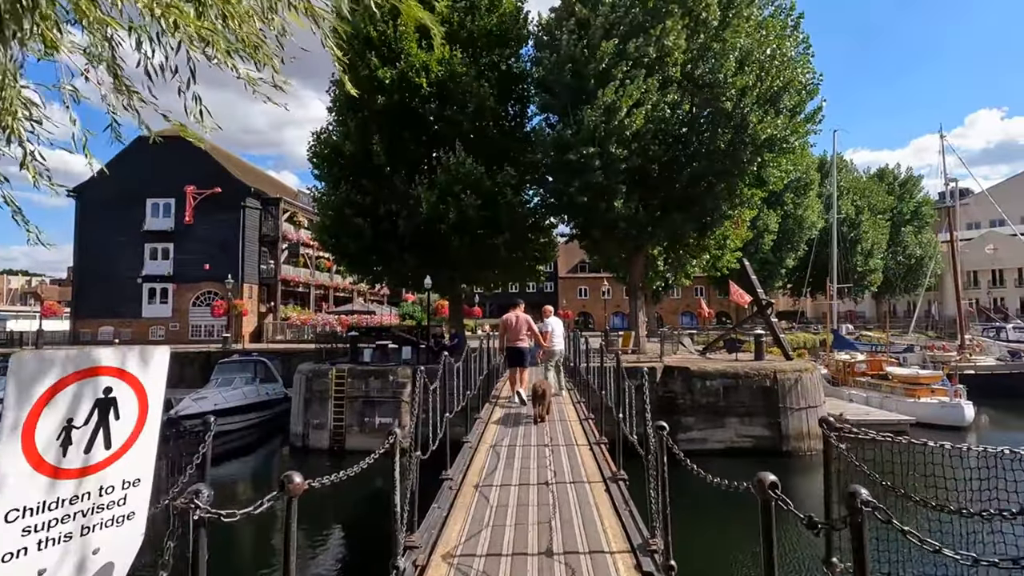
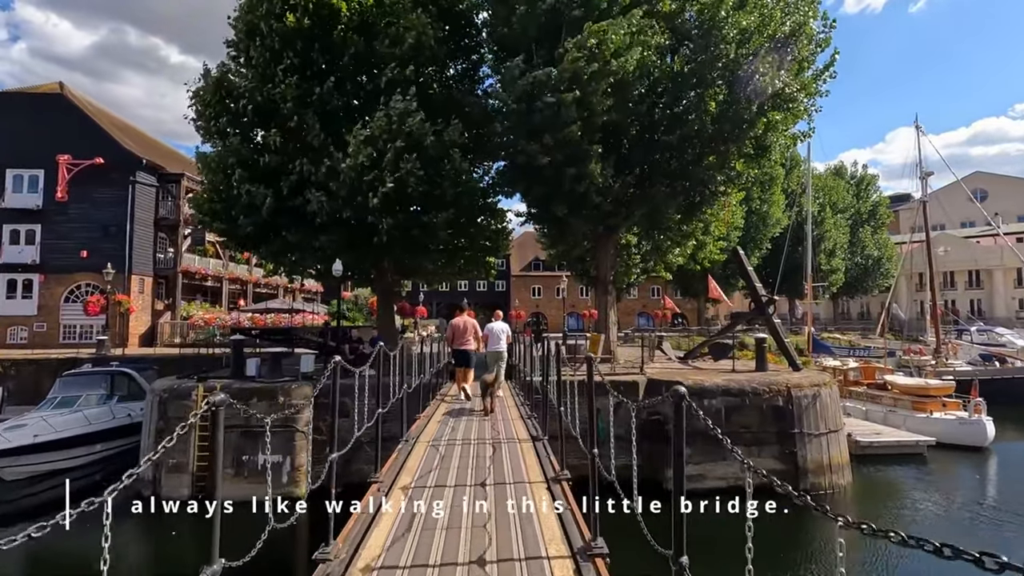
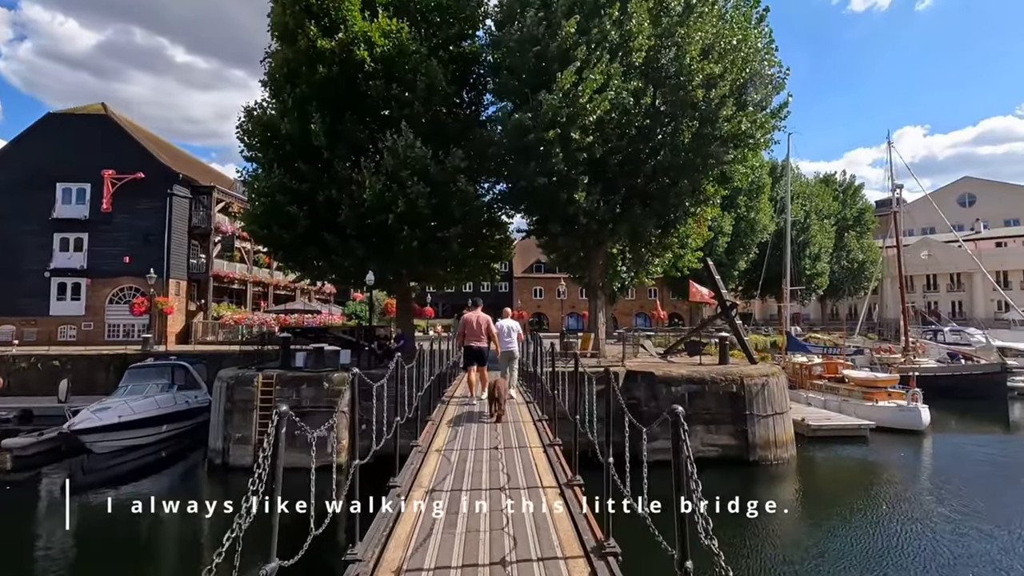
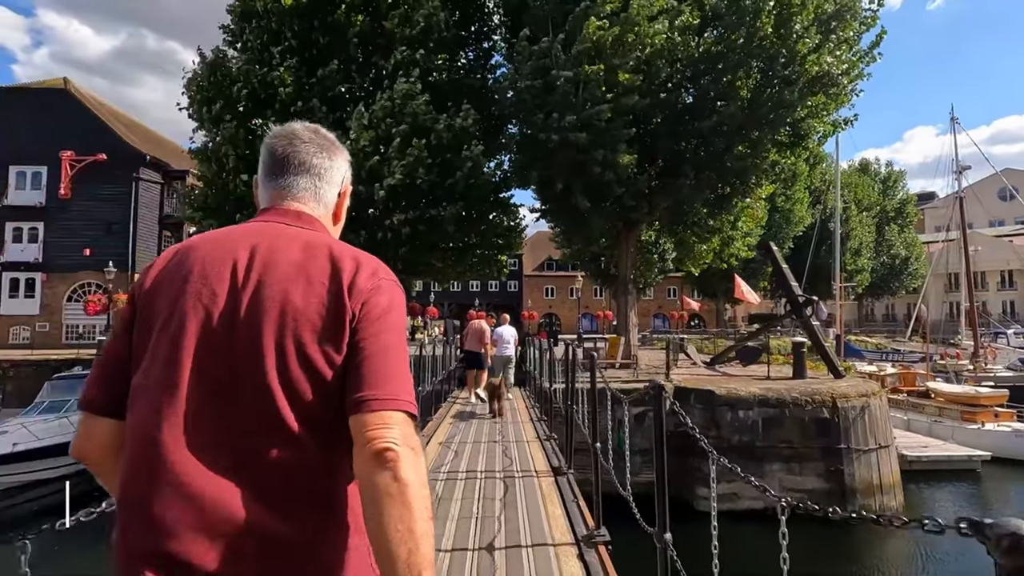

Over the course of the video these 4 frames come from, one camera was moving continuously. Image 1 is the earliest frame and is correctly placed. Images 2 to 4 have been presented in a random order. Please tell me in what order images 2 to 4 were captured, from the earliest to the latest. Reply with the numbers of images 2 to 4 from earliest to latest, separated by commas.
3, 2, 4
